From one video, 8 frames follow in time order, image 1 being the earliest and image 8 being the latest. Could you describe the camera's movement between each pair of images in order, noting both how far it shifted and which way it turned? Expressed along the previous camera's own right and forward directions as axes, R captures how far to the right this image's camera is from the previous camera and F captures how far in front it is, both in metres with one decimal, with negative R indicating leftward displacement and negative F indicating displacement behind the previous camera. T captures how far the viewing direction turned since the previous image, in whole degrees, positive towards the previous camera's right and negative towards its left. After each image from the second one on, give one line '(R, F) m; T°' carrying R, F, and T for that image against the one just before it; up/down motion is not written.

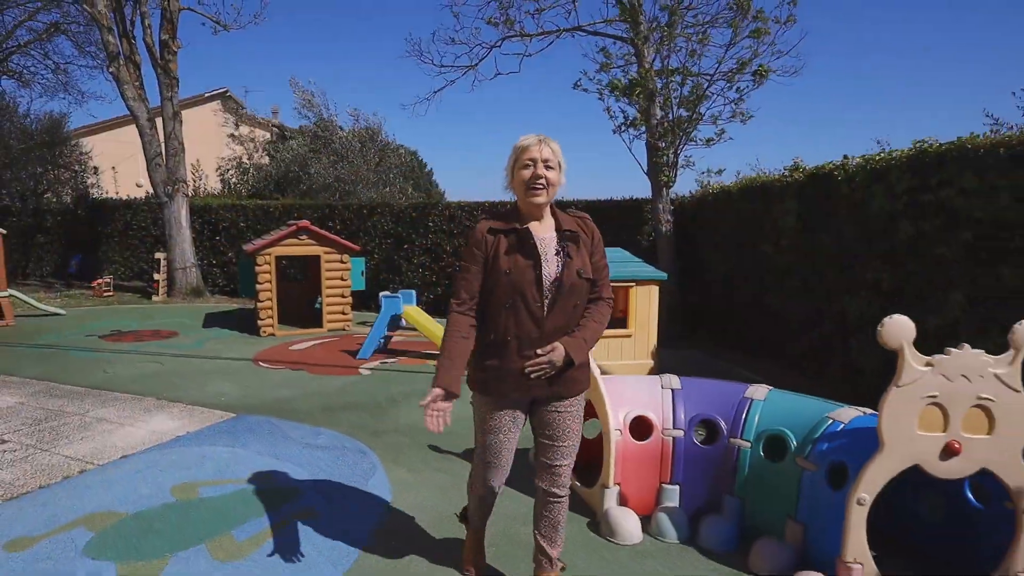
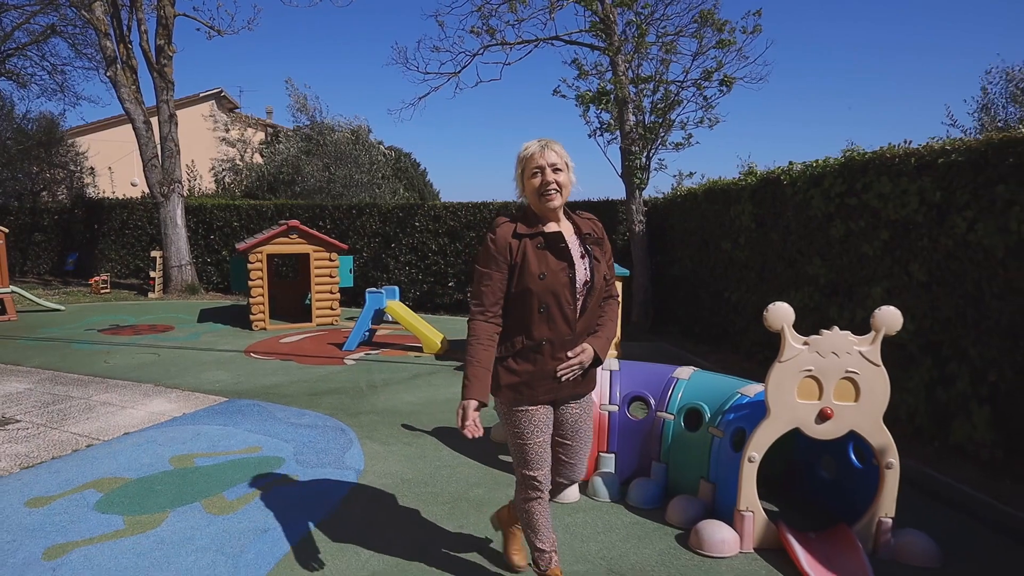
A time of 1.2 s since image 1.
(+0.2, -0.4) m; 0°
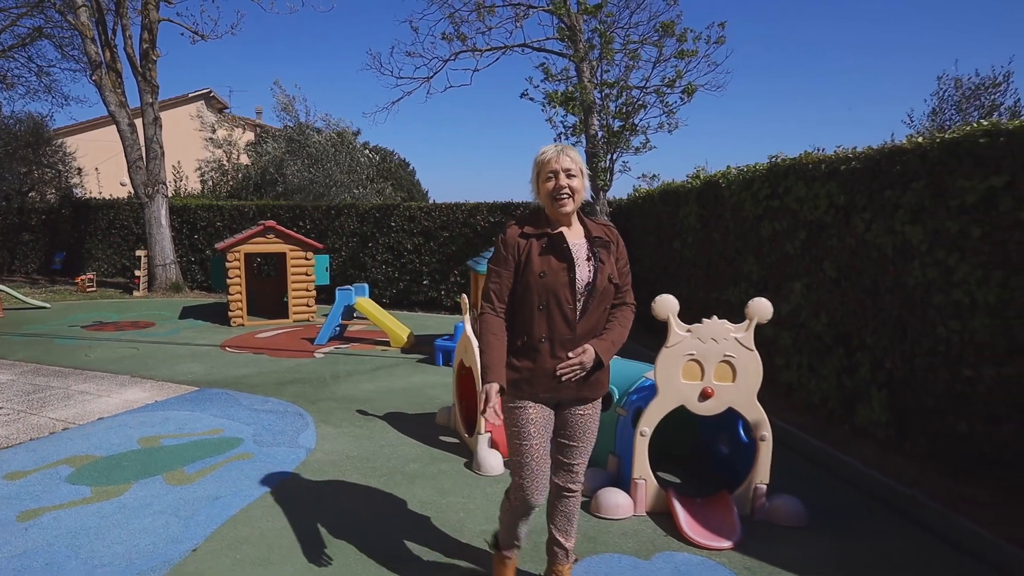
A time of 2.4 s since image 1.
(+0.4, -0.4) m; +1°
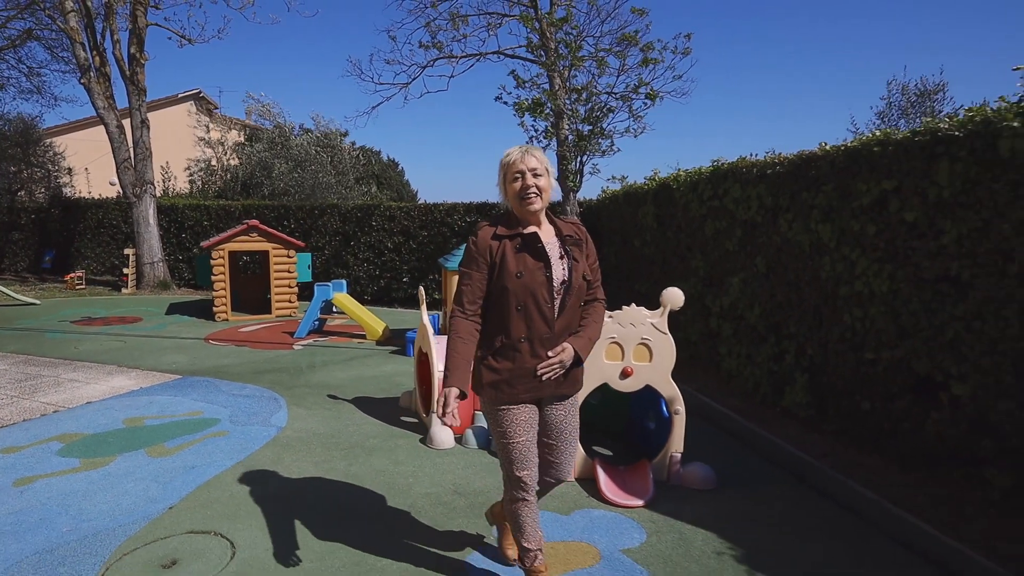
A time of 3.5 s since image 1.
(+0.3, -0.4) m; +1°
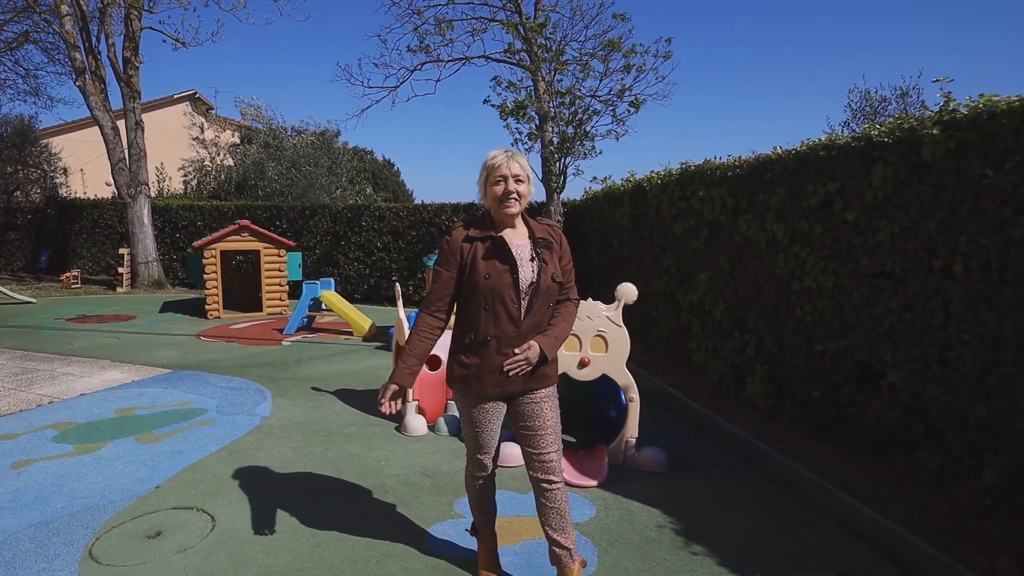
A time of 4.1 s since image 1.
(+0.2, -0.3) m; 0°
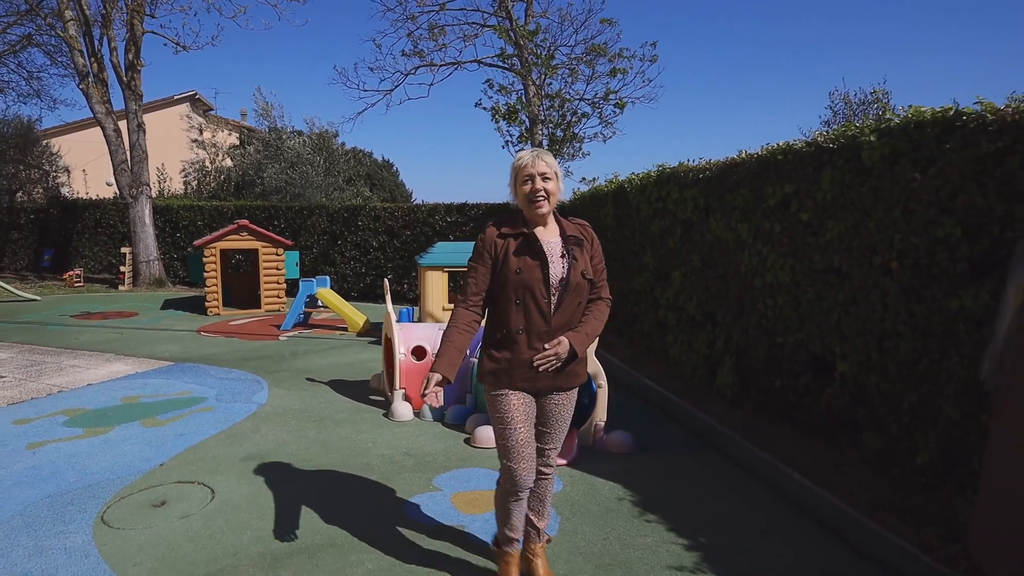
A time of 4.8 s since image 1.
(+0.2, -0.3) m; 0°
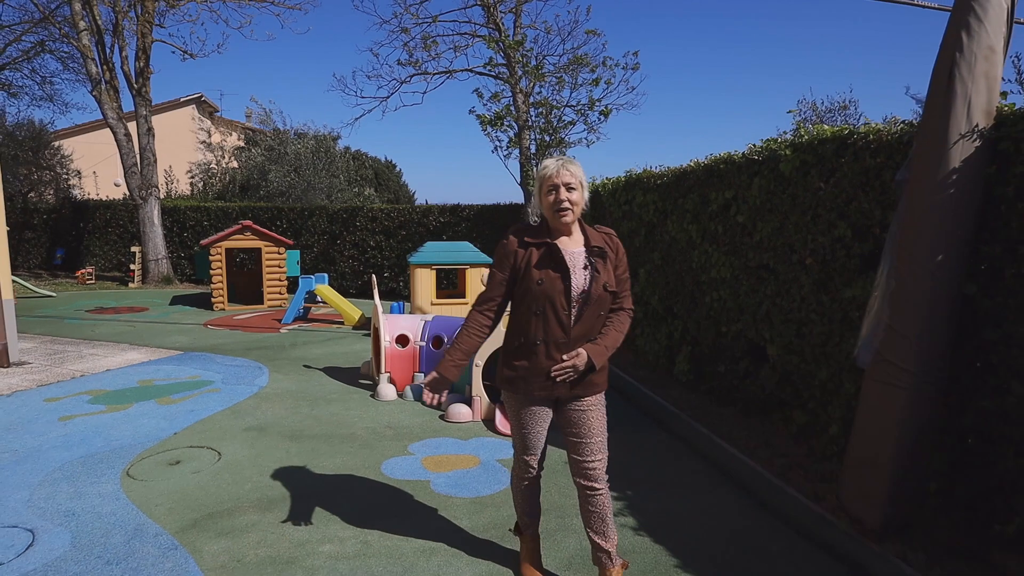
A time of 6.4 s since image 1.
(+0.3, -0.6) m; 0°
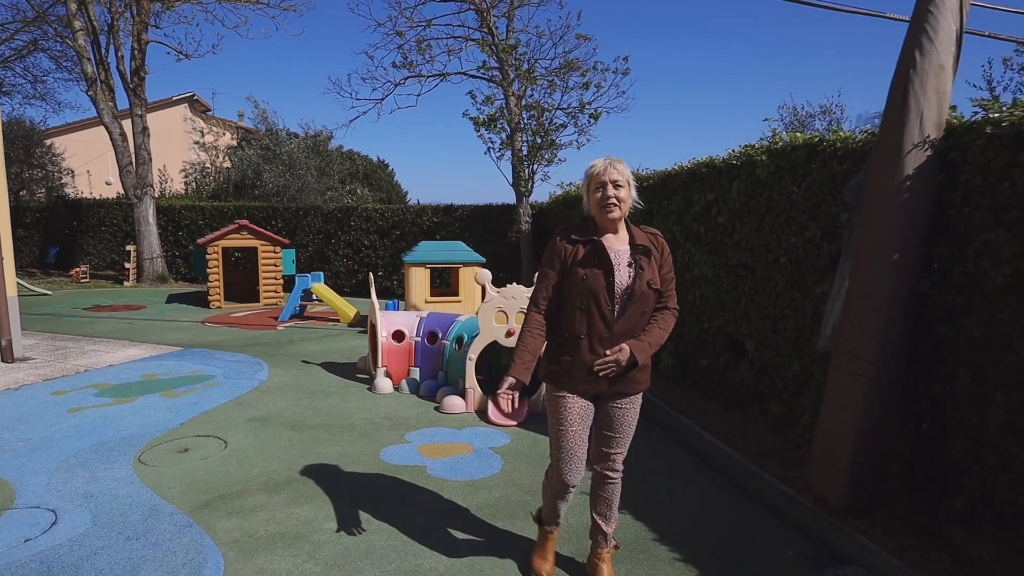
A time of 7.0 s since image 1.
(0.0, -0.2) m; +1°
